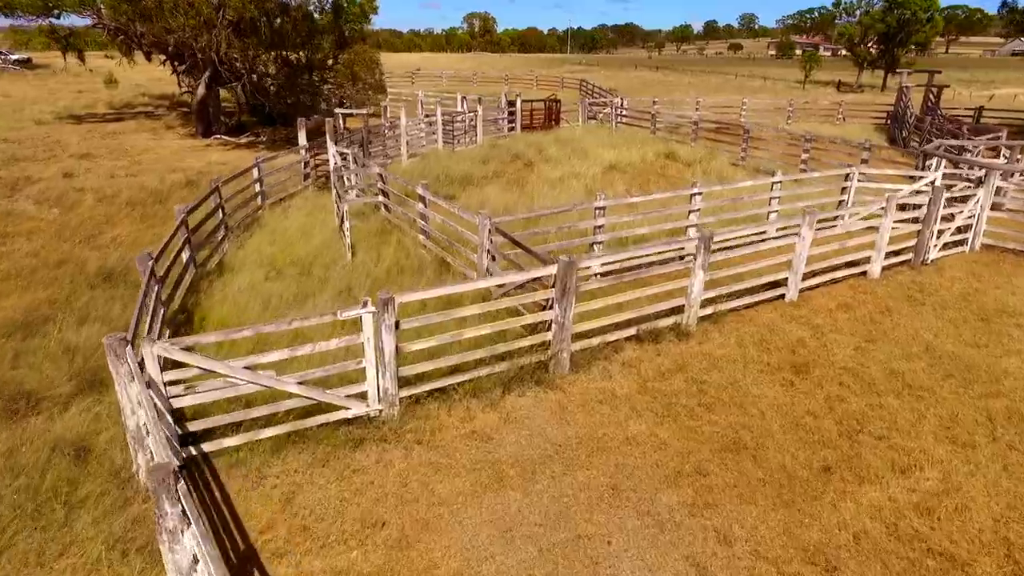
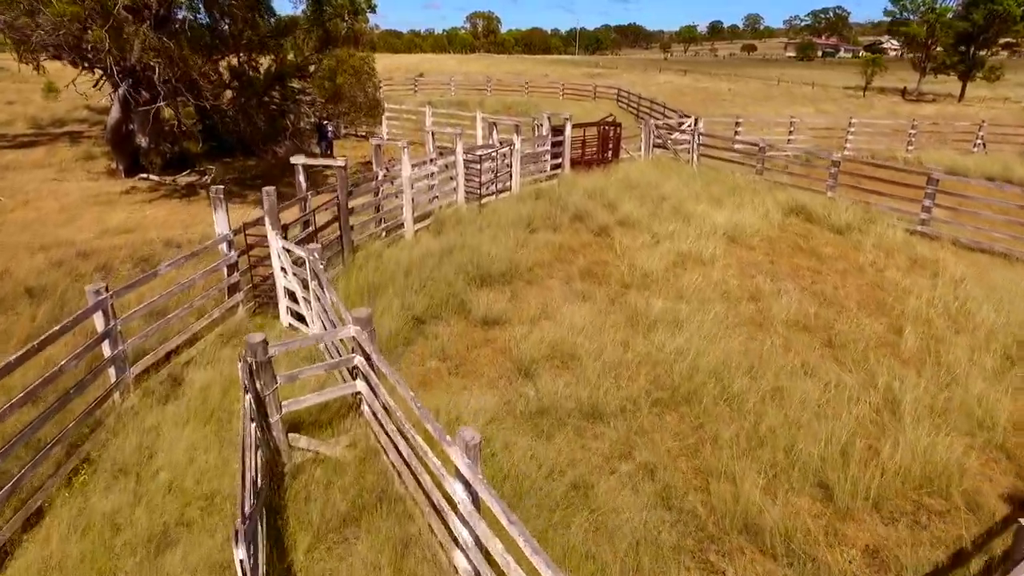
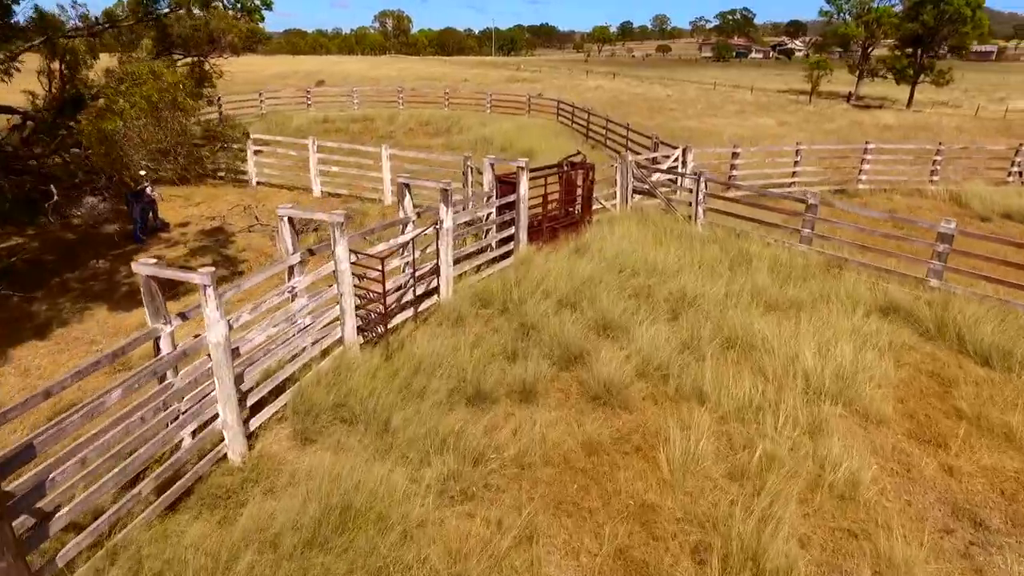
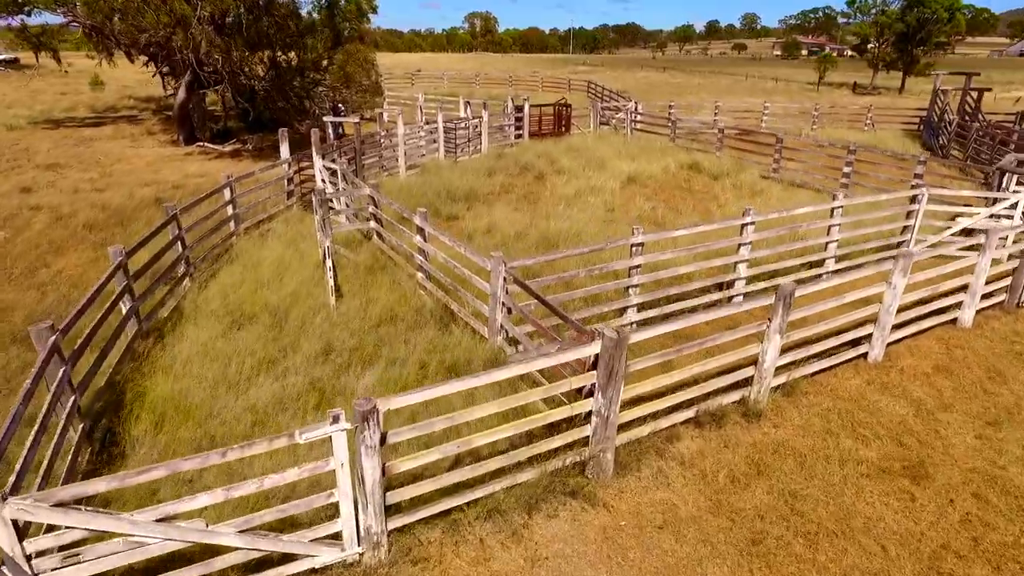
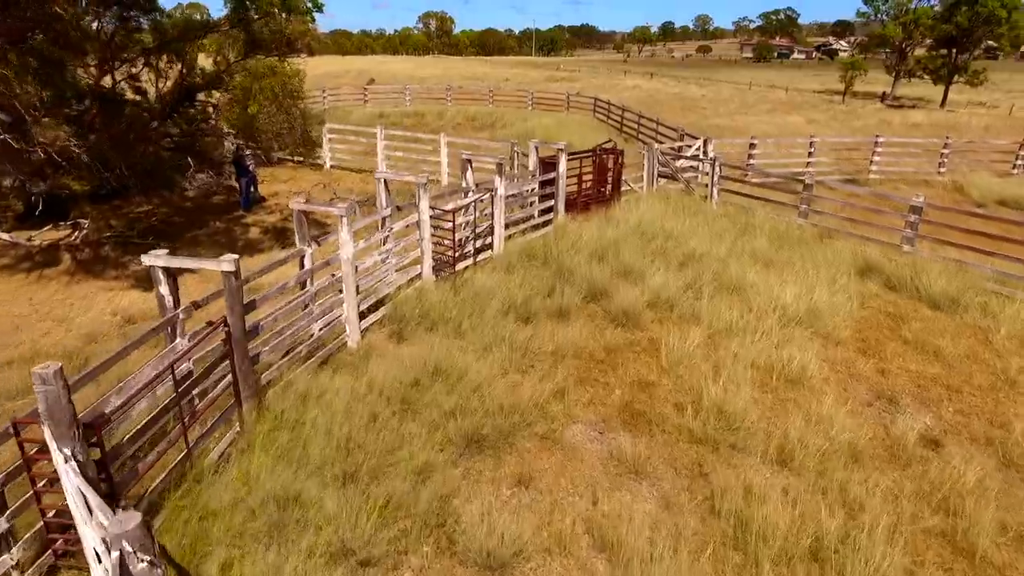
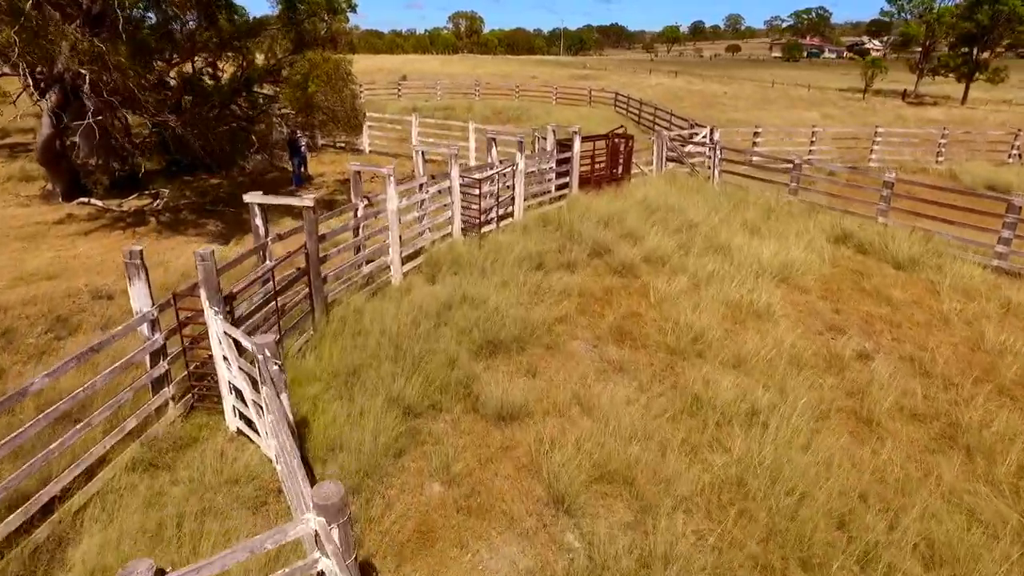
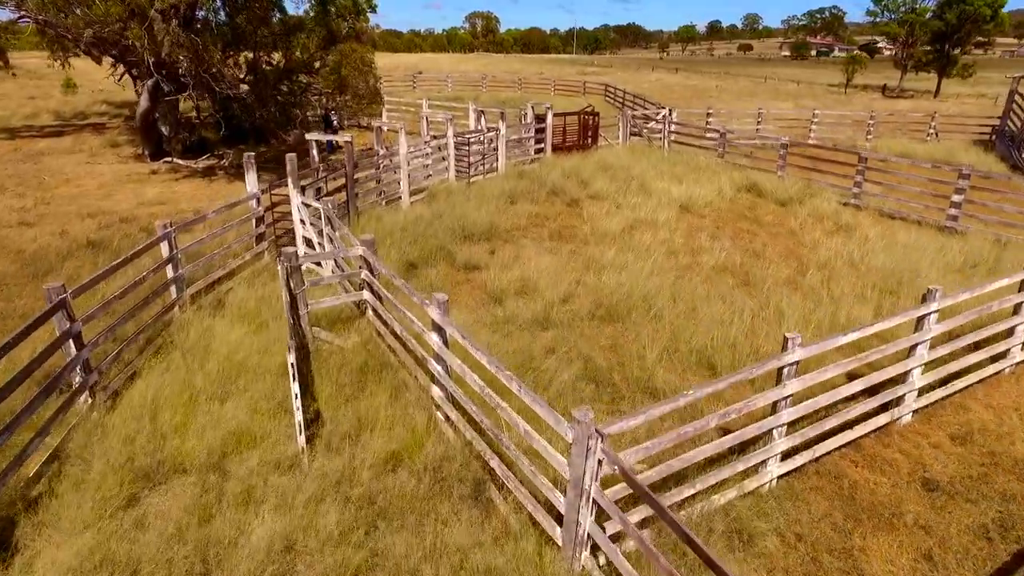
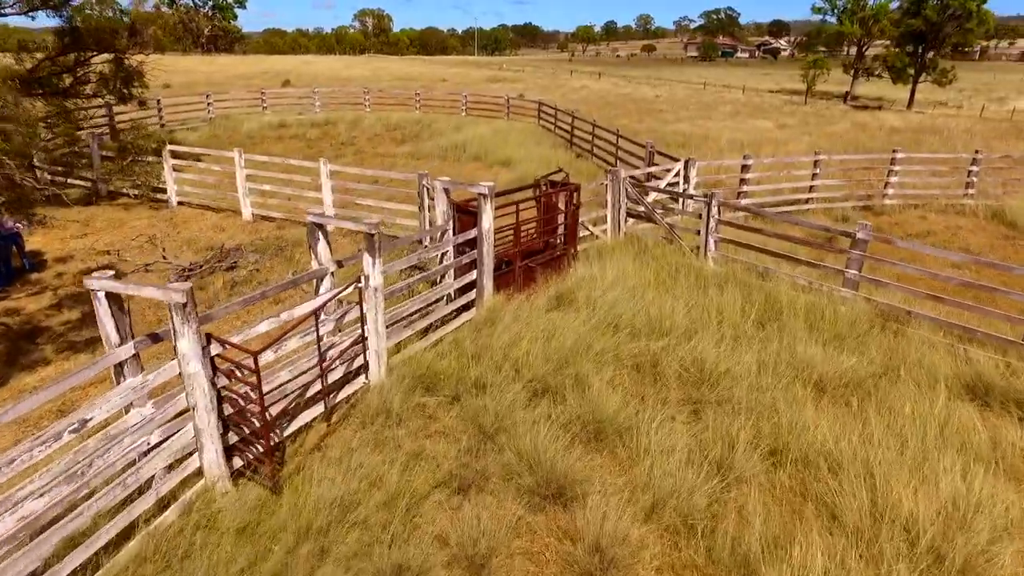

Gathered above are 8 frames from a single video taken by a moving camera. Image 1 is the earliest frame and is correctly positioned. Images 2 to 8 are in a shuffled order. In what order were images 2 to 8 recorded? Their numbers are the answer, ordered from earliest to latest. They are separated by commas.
4, 7, 2, 6, 5, 3, 8
